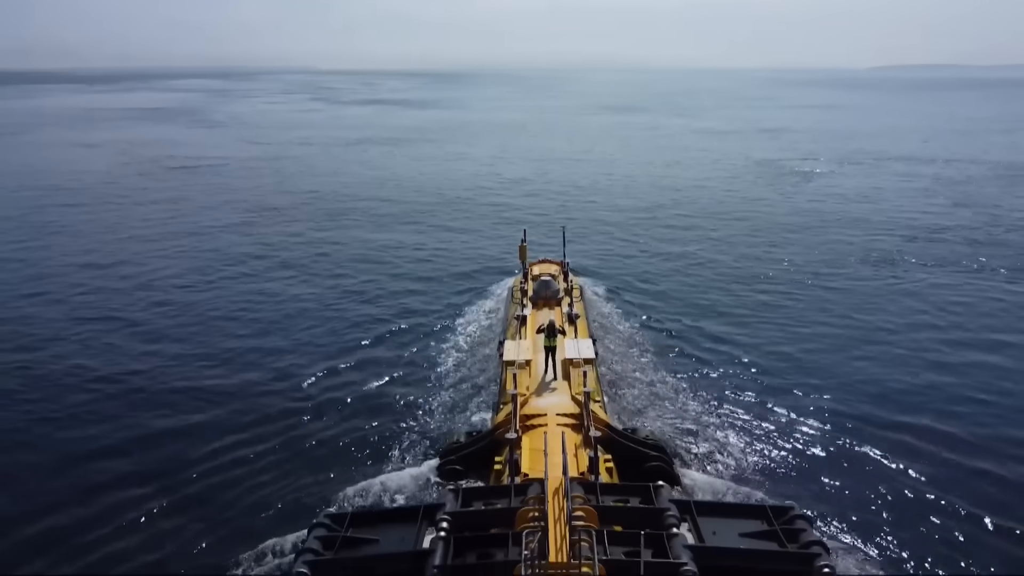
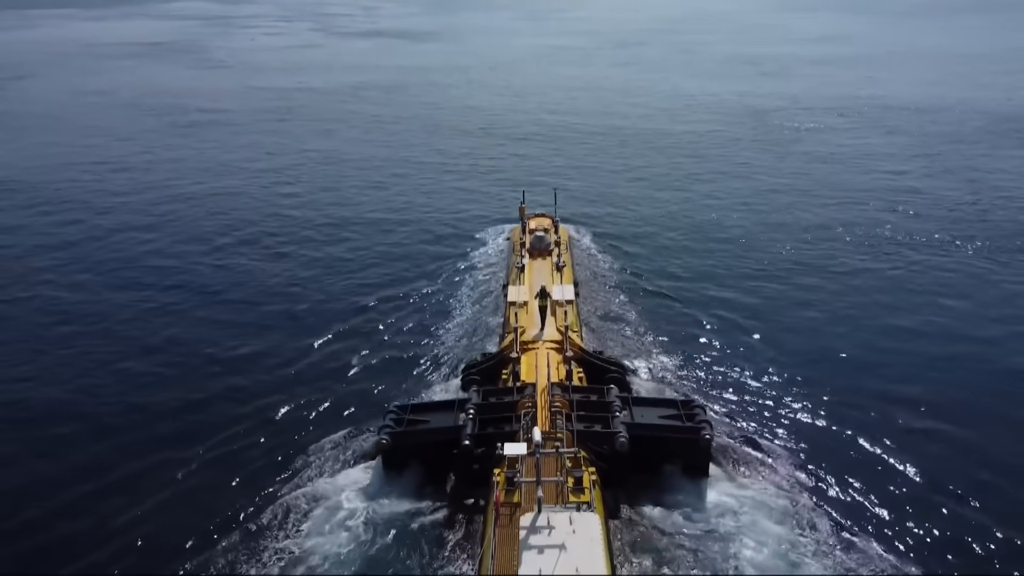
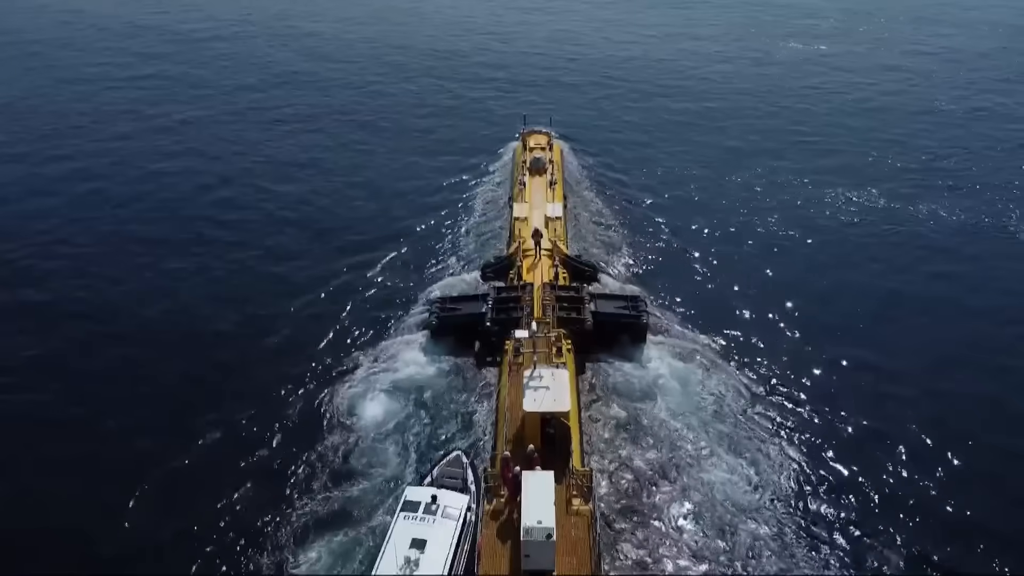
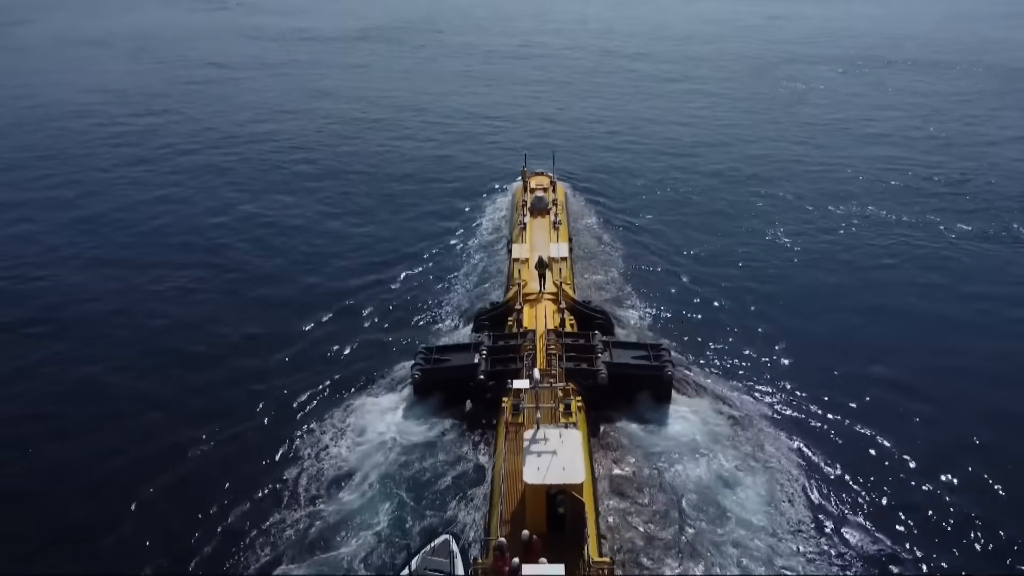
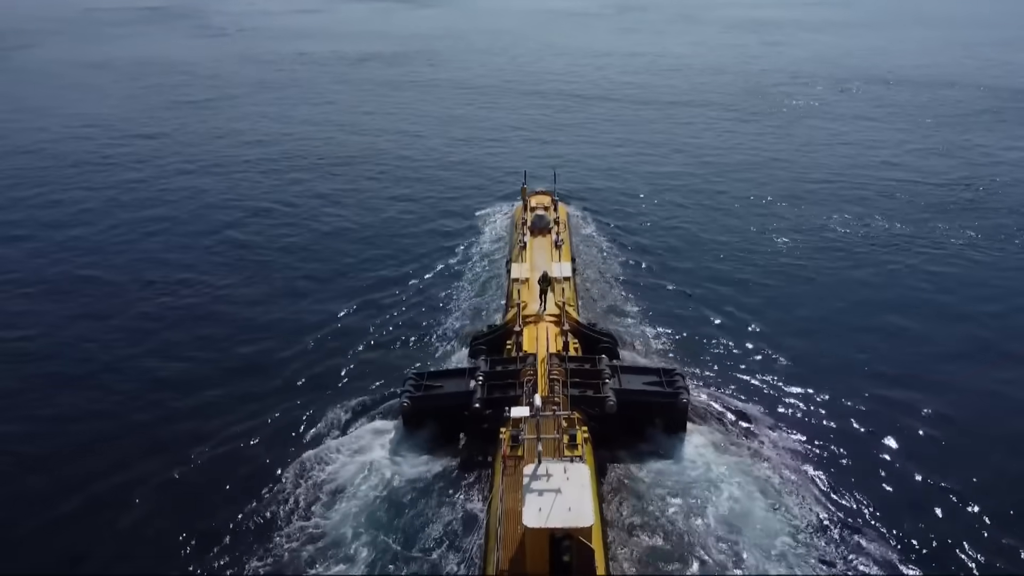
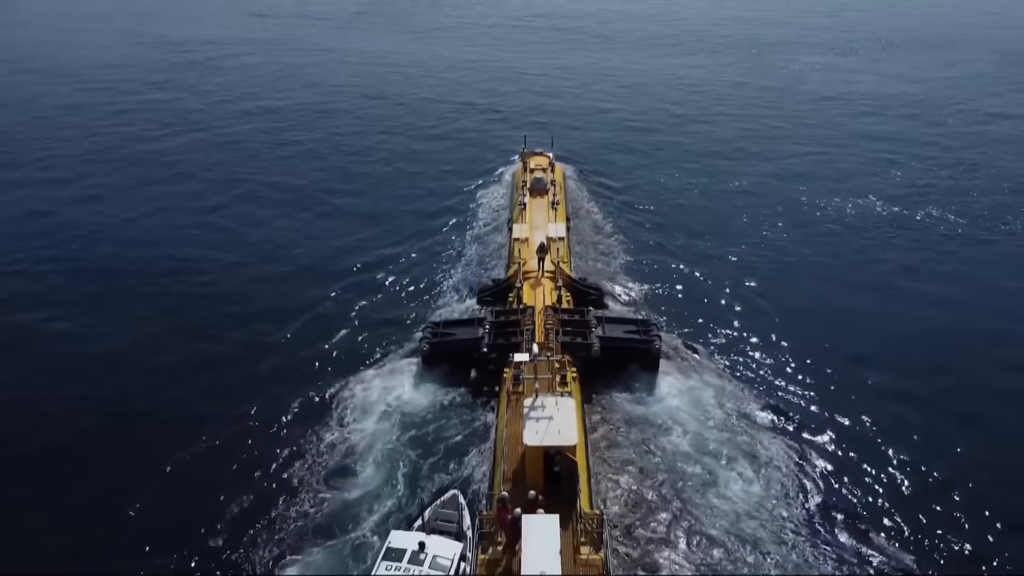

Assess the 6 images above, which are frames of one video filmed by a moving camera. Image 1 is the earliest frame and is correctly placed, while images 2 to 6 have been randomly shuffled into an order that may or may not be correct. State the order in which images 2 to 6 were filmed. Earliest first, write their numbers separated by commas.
2, 5, 4, 6, 3
